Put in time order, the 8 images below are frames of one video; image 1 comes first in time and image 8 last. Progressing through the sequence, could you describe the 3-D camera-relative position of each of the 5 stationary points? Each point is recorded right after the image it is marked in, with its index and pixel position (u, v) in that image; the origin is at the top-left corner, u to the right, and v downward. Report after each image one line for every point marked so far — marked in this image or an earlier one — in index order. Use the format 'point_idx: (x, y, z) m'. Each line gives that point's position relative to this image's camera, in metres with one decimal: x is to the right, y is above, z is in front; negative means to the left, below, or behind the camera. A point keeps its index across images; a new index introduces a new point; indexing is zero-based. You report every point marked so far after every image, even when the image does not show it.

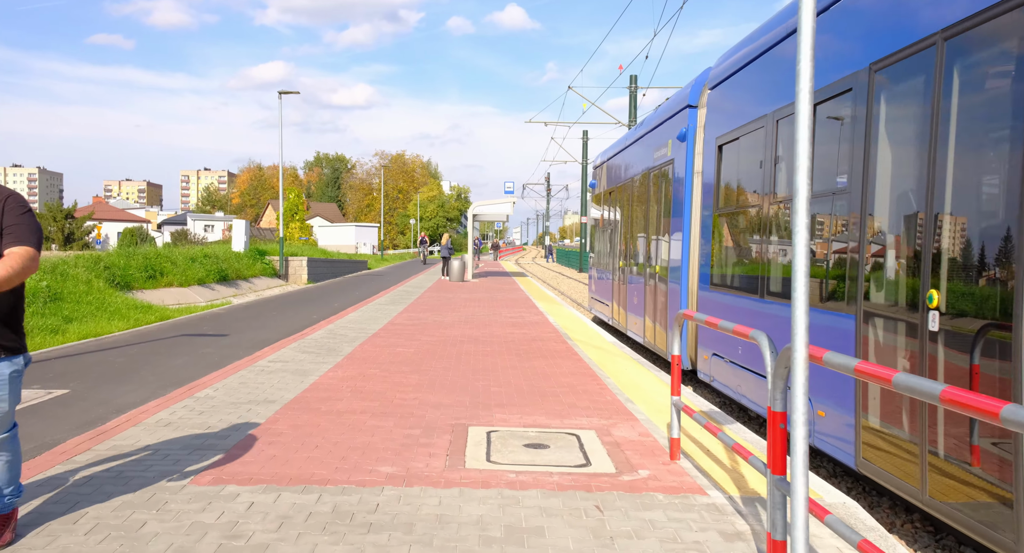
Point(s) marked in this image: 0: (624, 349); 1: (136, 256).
0: (+1.7, -1.1, +11.7) m
1: (-8.1, +0.4, +17.4) m
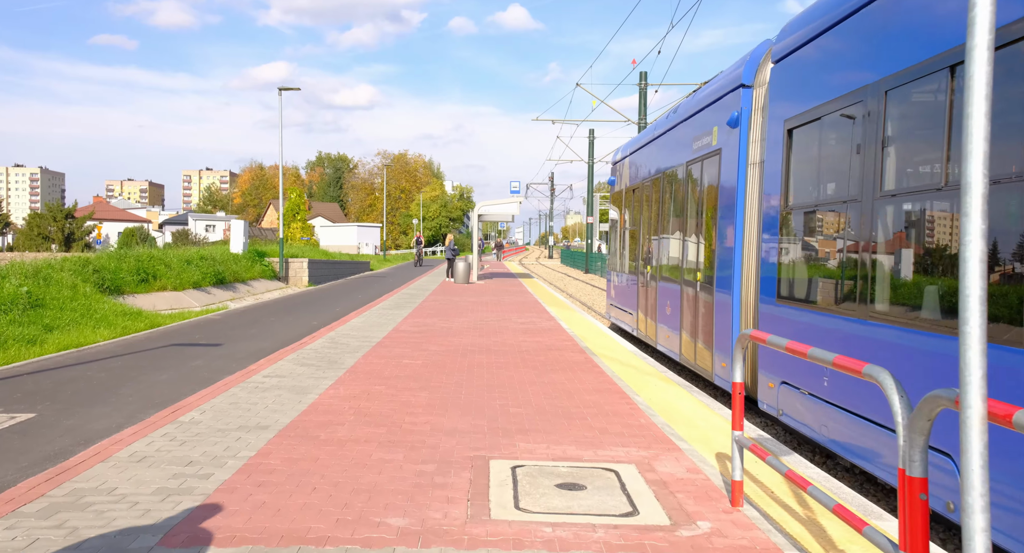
0: (+1.9, -1.2, +10.8) m
1: (-7.9, +0.4, +16.6) m
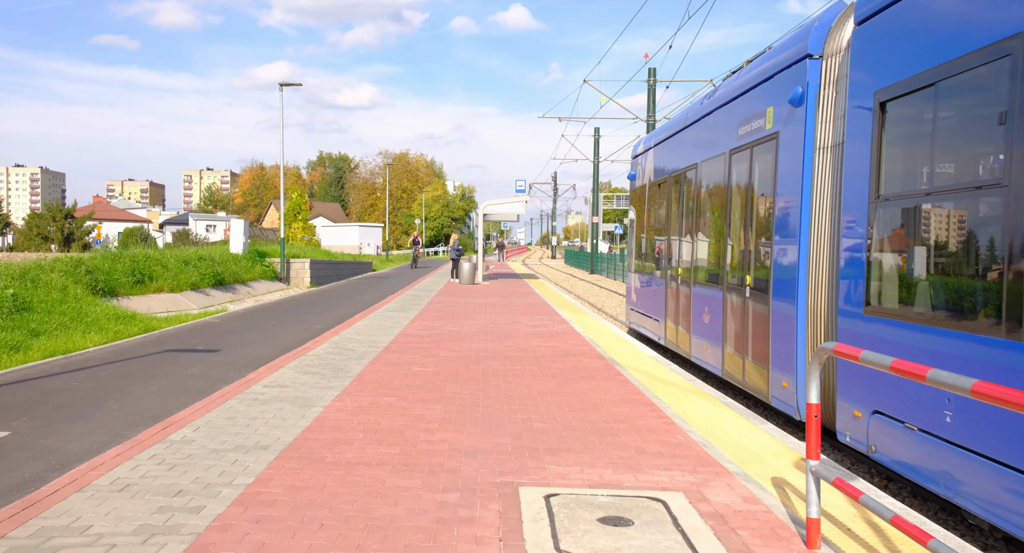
0: (+2.1, -1.2, +10.1) m
1: (-7.7, +0.3, +15.9) m
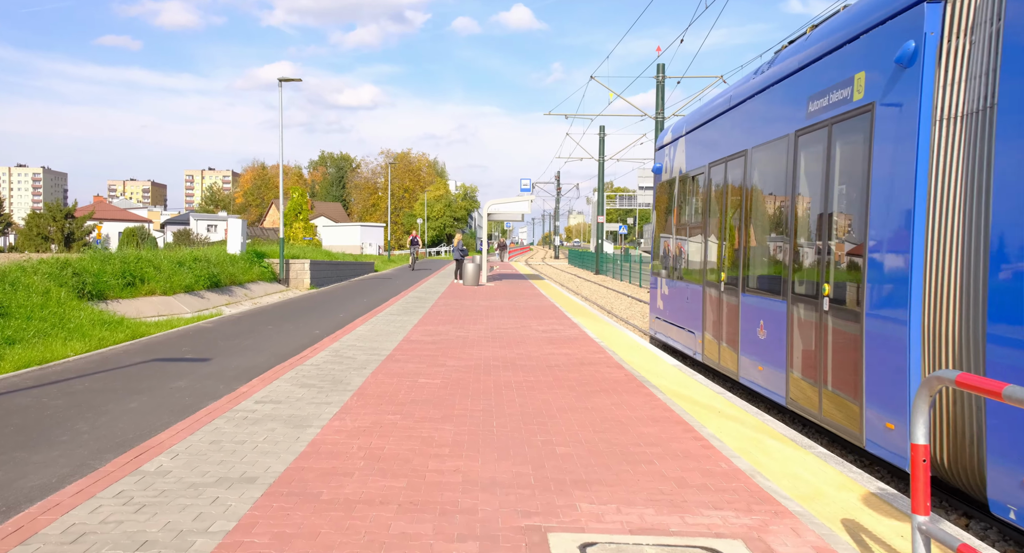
0: (+2.3, -1.2, +9.4) m
1: (-7.5, +0.3, +15.2) m
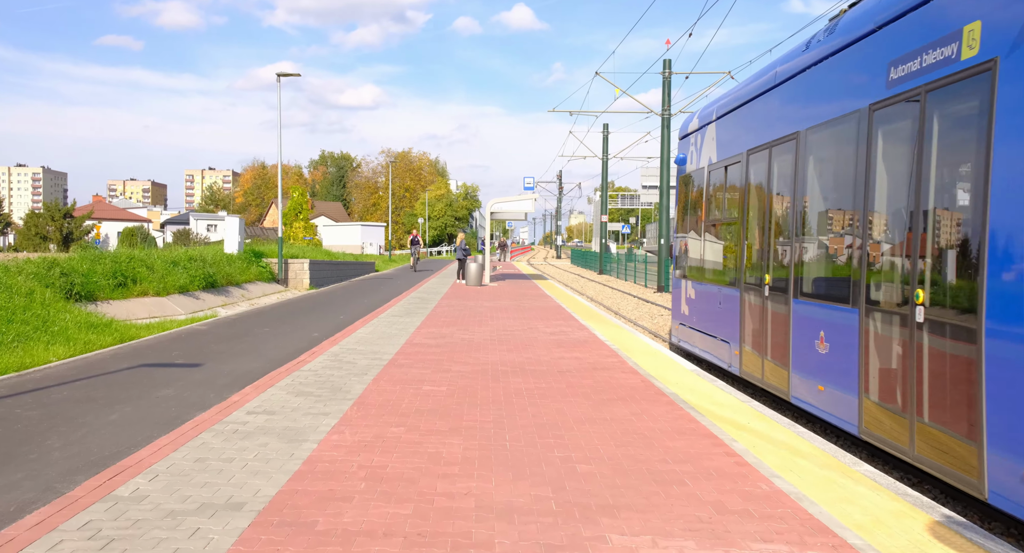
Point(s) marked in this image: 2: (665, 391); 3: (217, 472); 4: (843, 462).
0: (+2.4, -1.2, +8.8) m
1: (-7.4, +0.3, +14.6) m
2: (+1.7, -1.2, +8.8) m
3: (-1.9, -1.2, +5.1) m
4: (+2.3, -1.3, +5.7) m
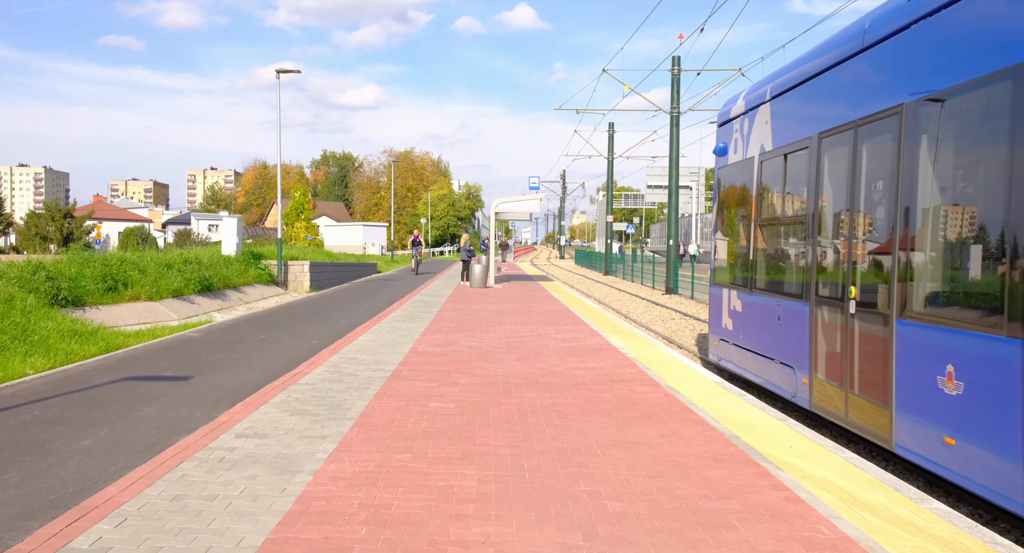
0: (+2.5, -1.3, +8.1) m
1: (-7.3, +0.2, +13.9) m
2: (+1.8, -1.3, +8.1) m
3: (-1.8, -1.3, +4.4) m
4: (+2.5, -1.4, +5.0) m
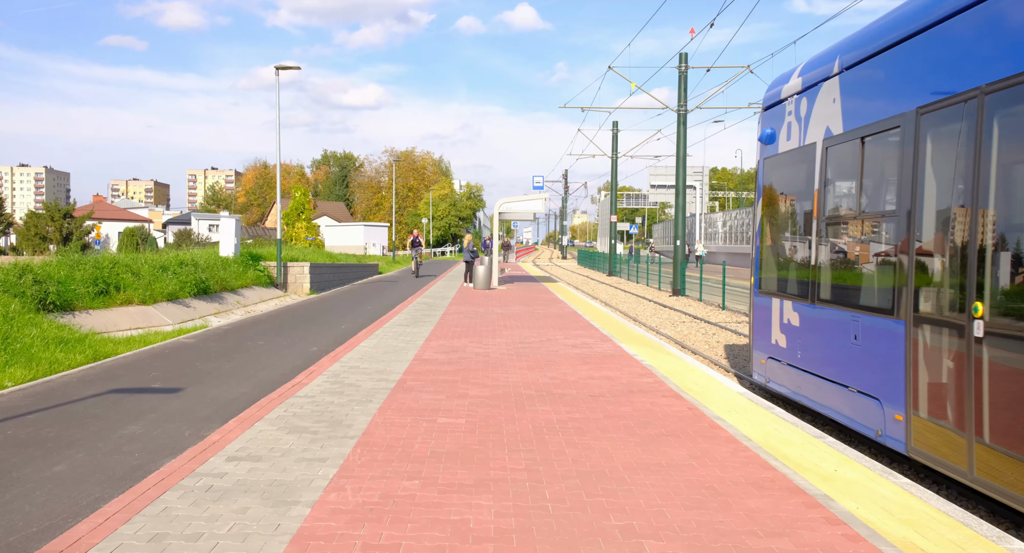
0: (+2.7, -1.4, +7.5) m
1: (-7.1, +0.2, +13.4) m
2: (+1.9, -1.4, +7.5) m
3: (-1.6, -1.4, +3.9) m
4: (+2.6, -1.4, +4.5) m
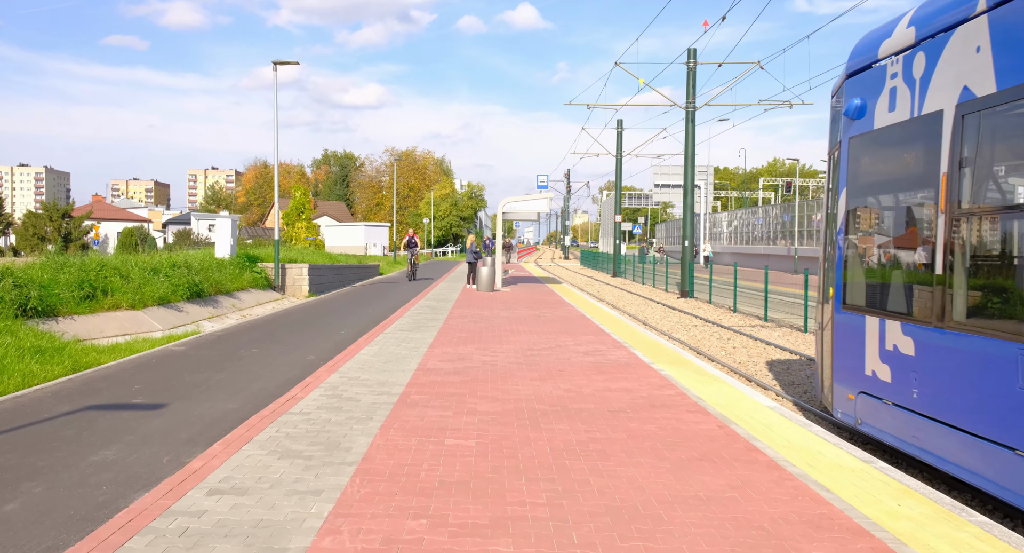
0: (+2.8, -1.4, +6.9) m
1: (-7.0, +0.1, +12.7) m
2: (+2.1, -1.4, +6.8) m
3: (-1.5, -1.4, +3.2) m
4: (+2.7, -1.5, +3.8) m
